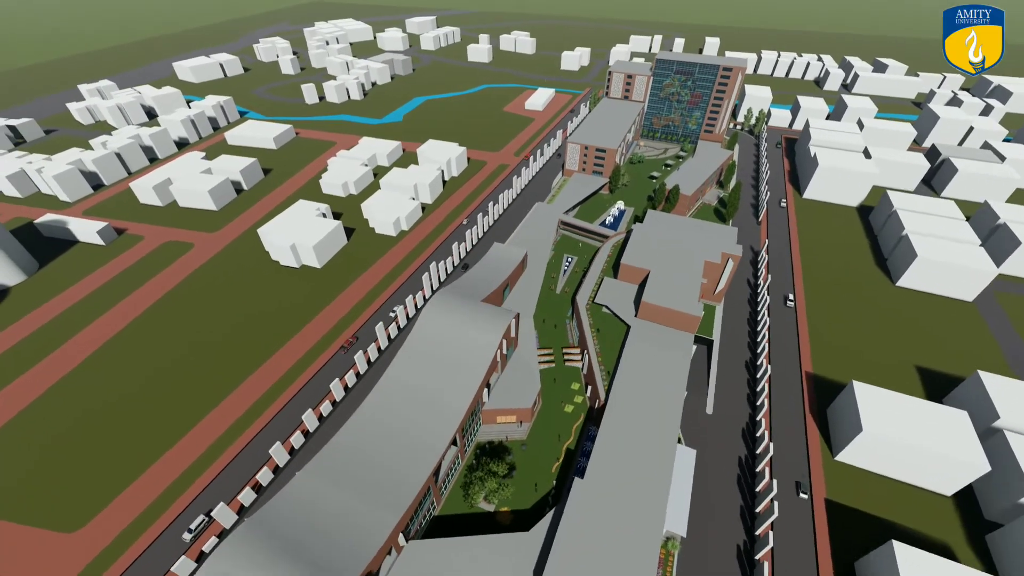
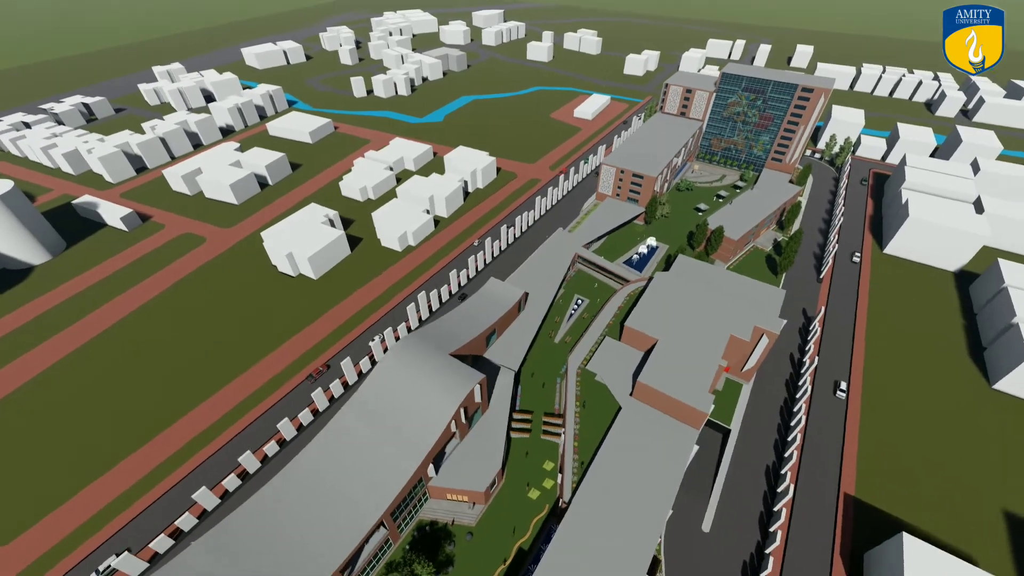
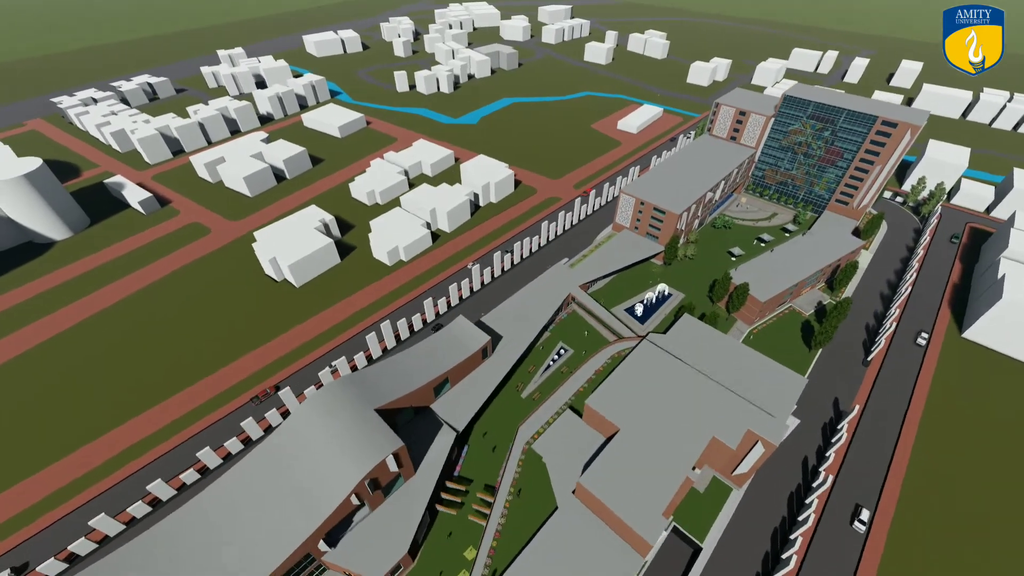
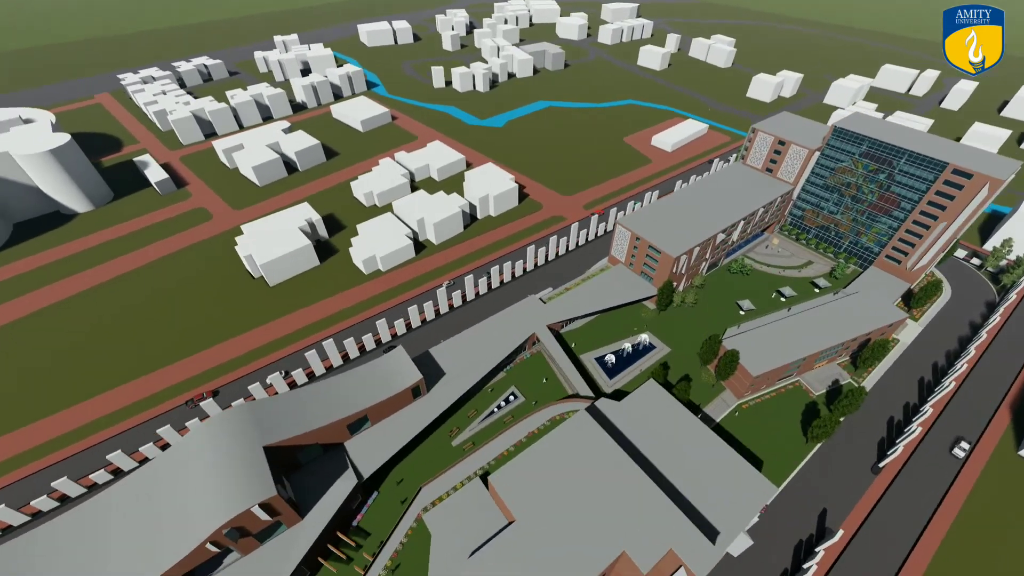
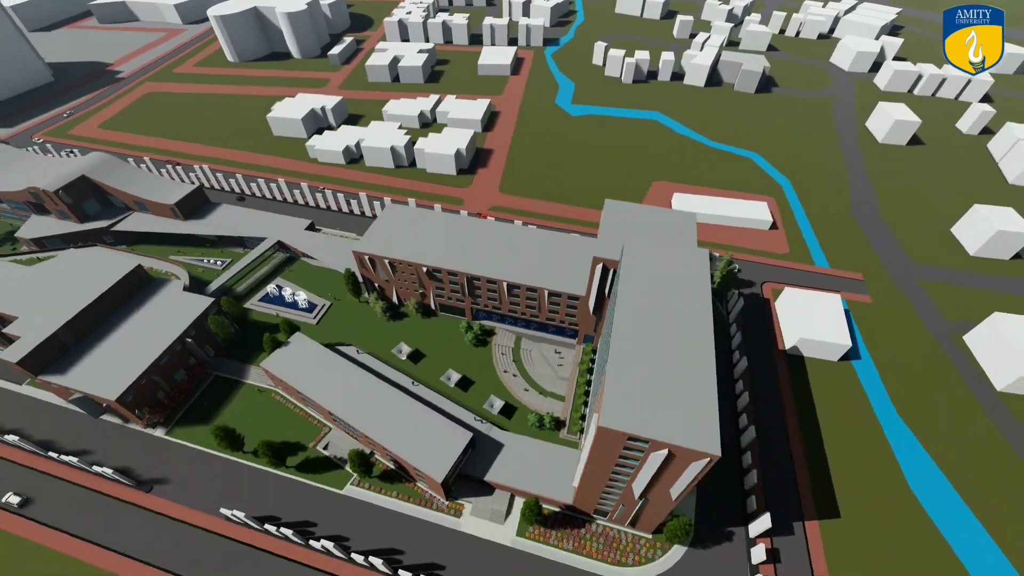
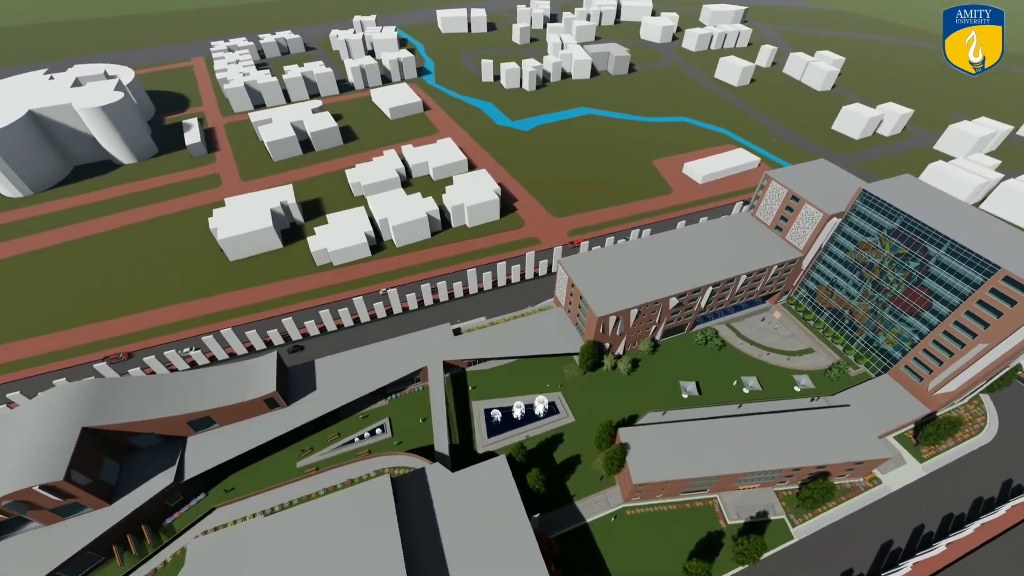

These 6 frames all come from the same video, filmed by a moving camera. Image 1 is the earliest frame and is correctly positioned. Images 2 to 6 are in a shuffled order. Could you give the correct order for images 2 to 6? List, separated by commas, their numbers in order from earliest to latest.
2, 3, 4, 6, 5
